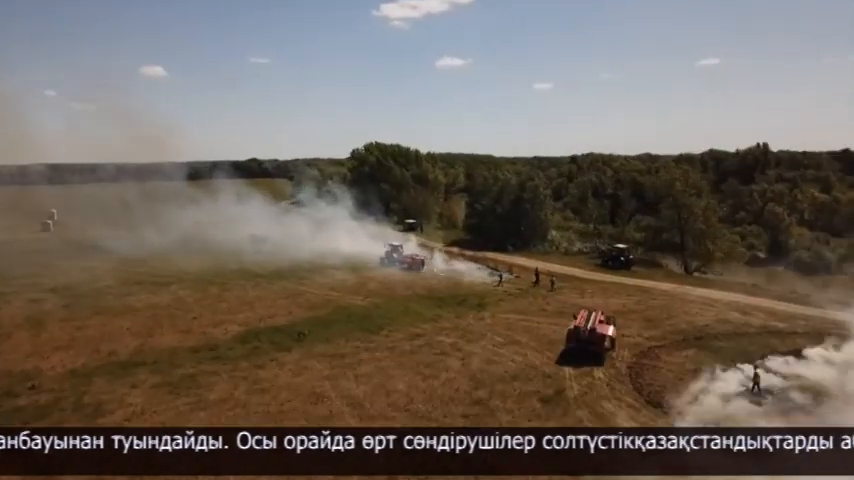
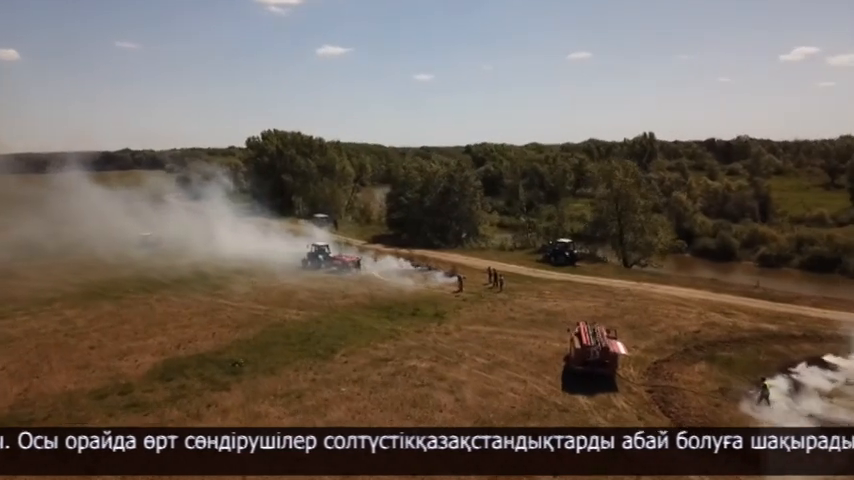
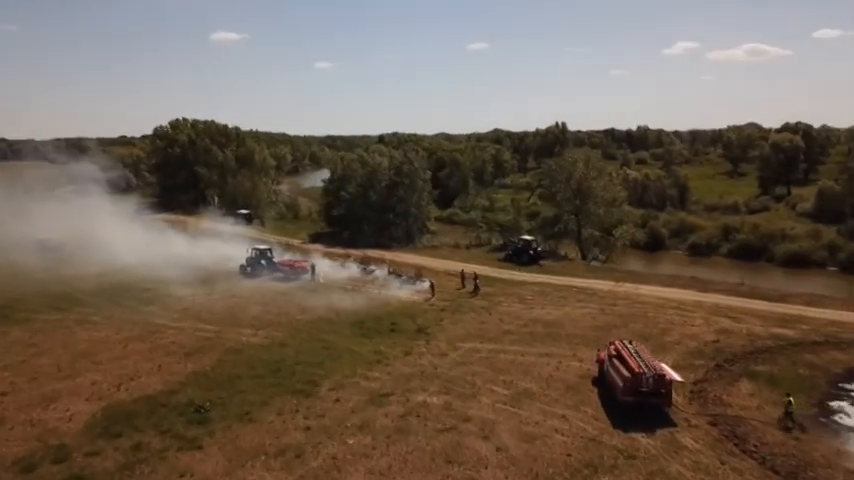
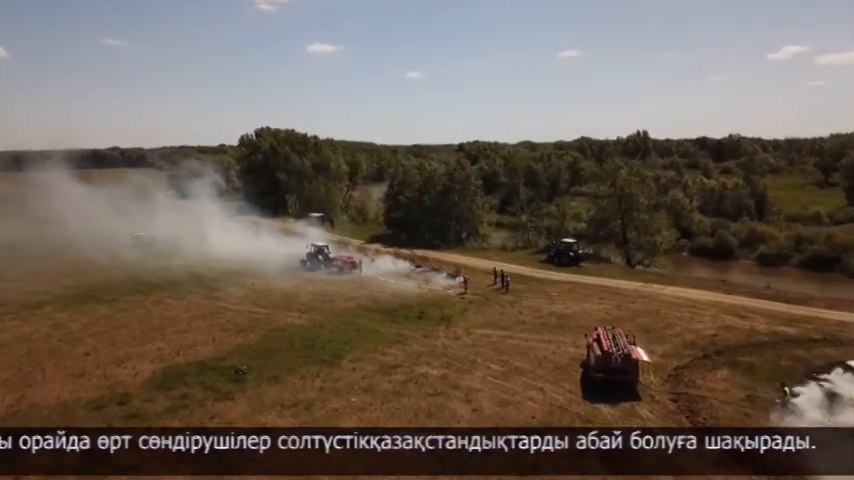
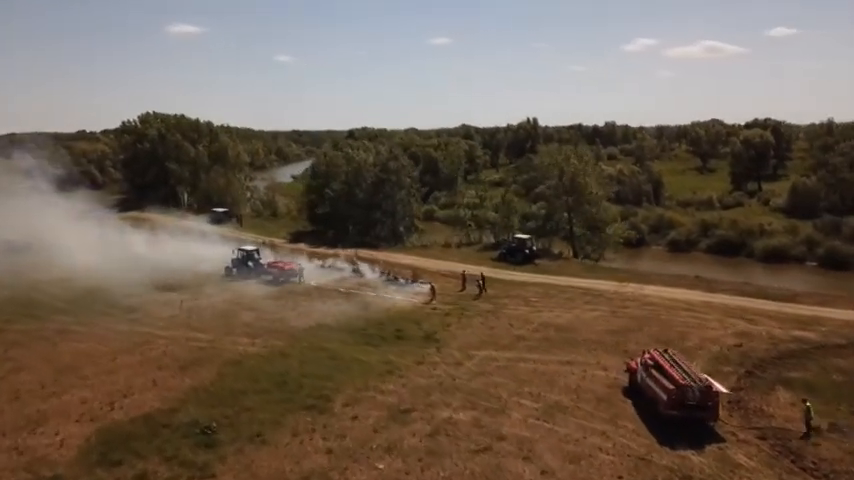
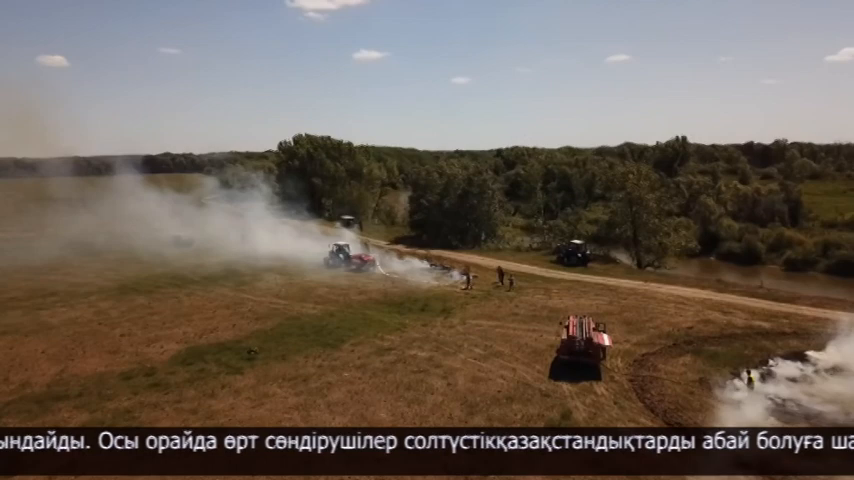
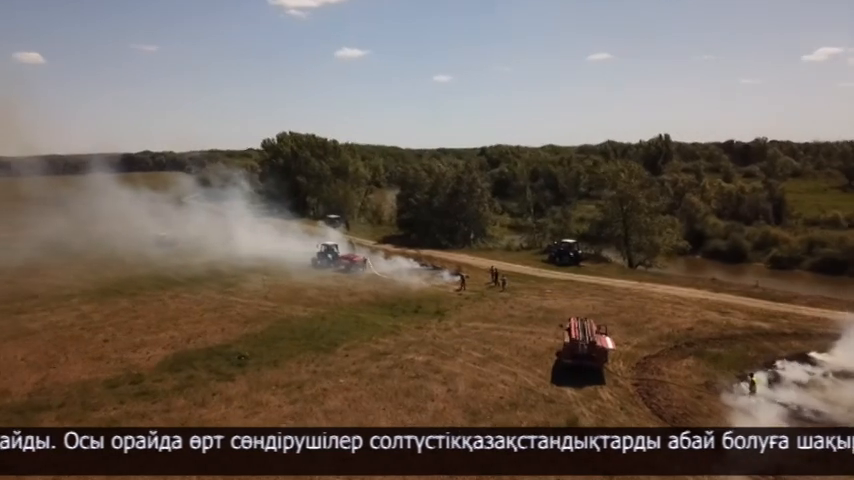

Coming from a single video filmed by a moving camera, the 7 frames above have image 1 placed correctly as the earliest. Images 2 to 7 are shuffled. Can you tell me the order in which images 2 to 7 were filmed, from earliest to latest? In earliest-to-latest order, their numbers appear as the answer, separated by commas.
6, 7, 2, 4, 3, 5
